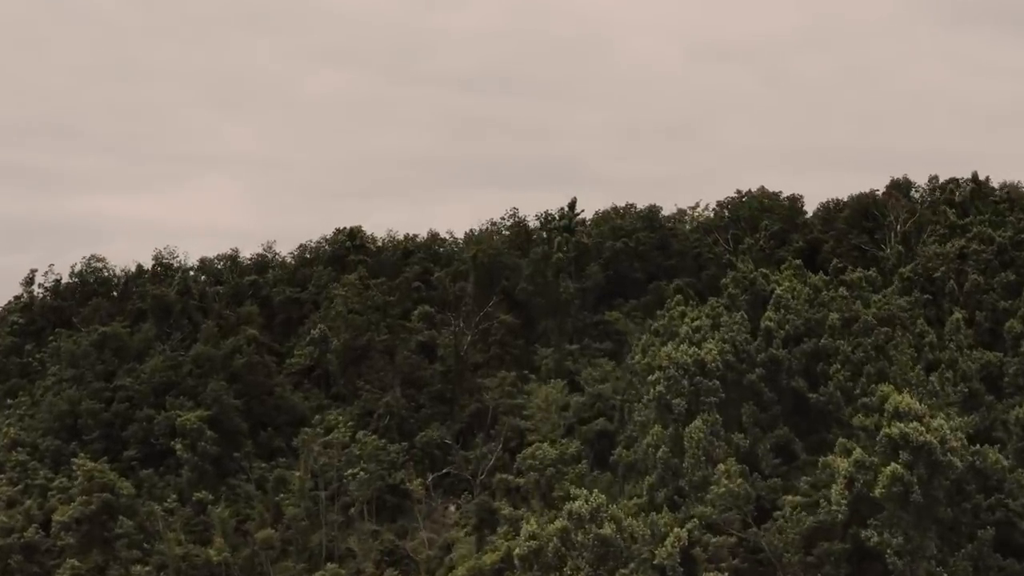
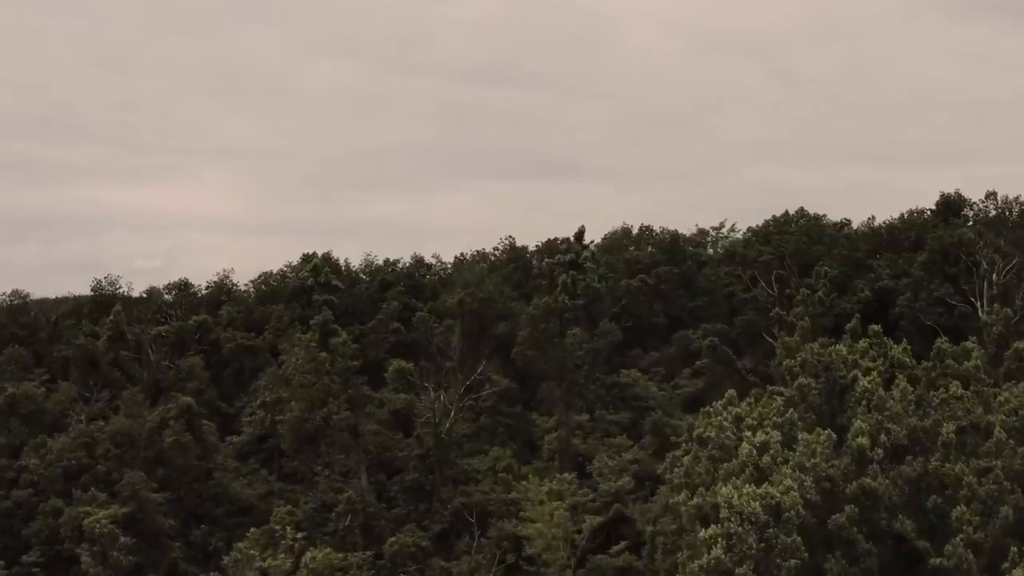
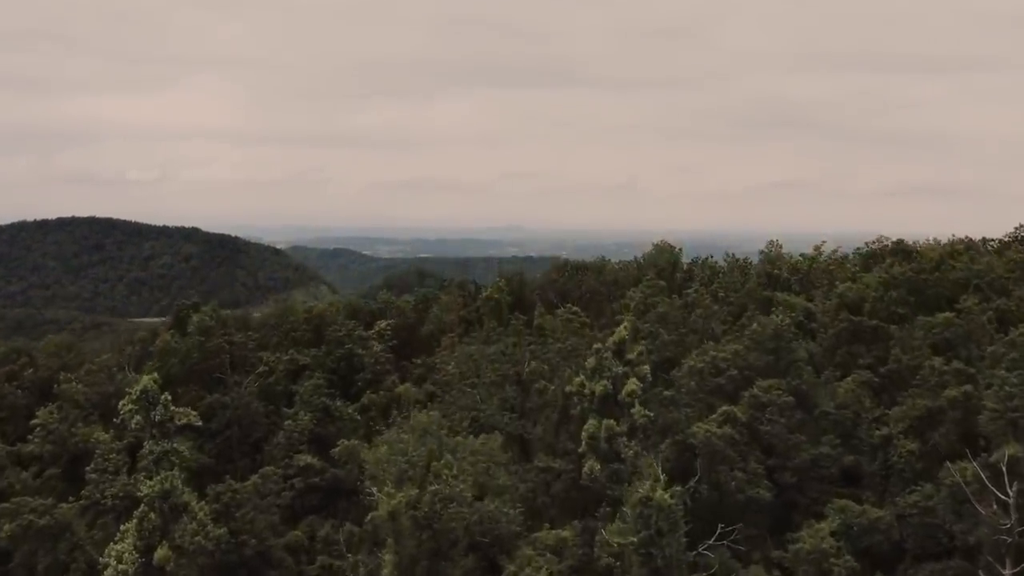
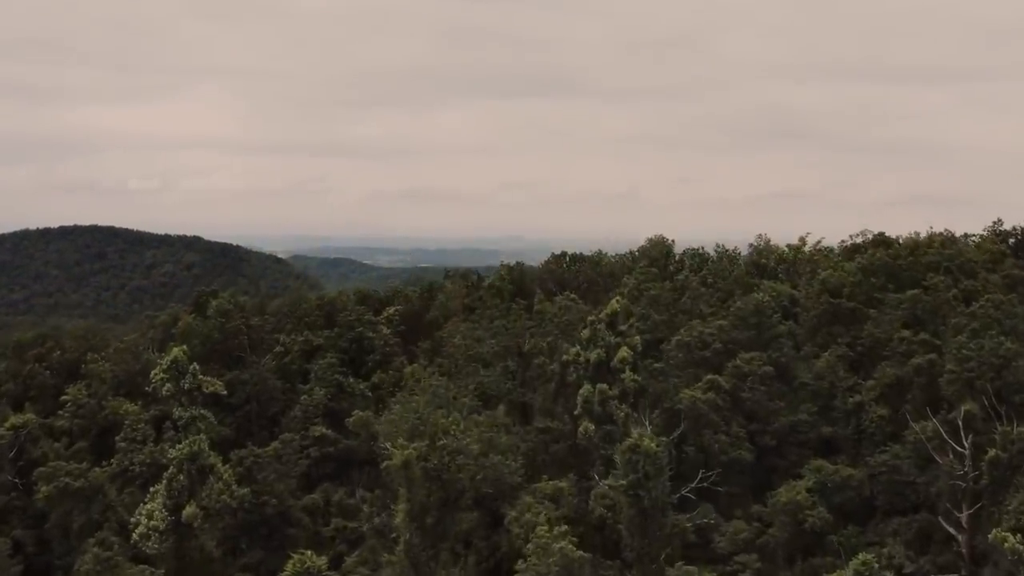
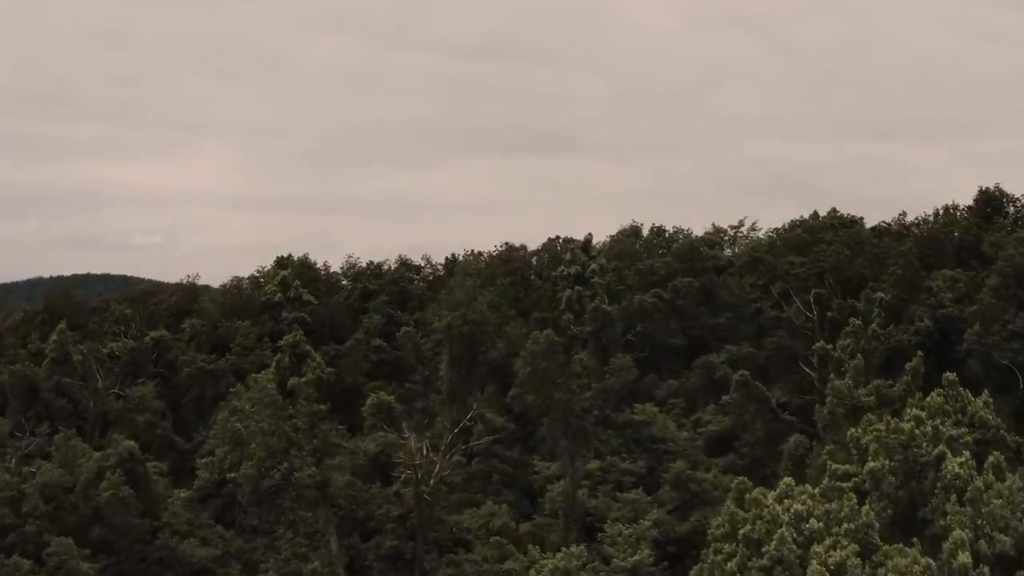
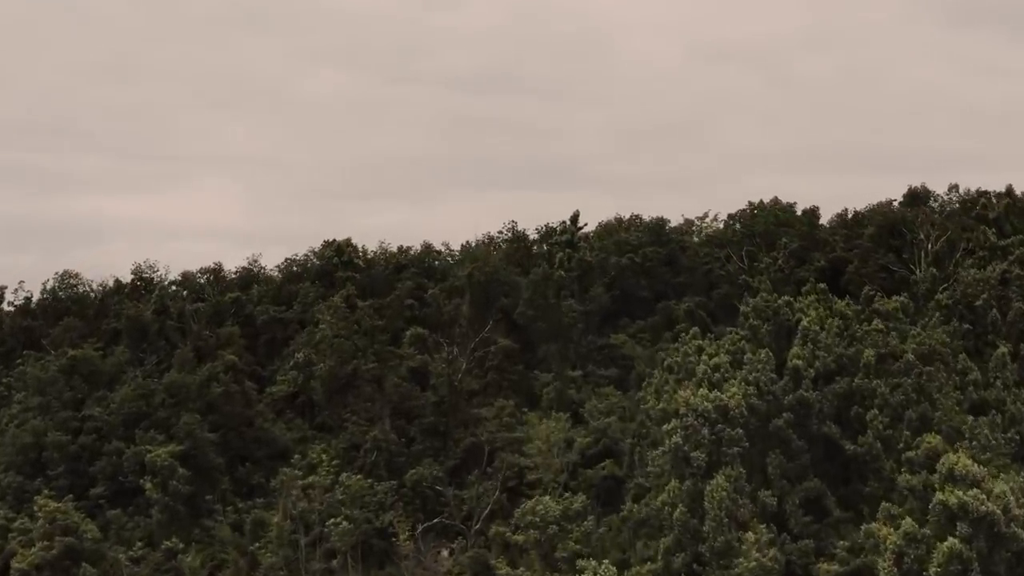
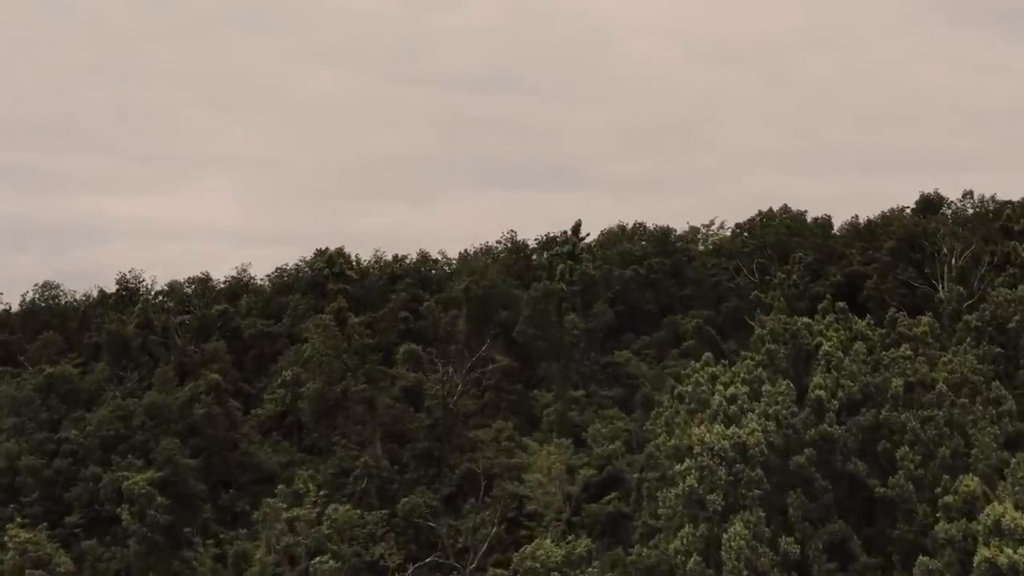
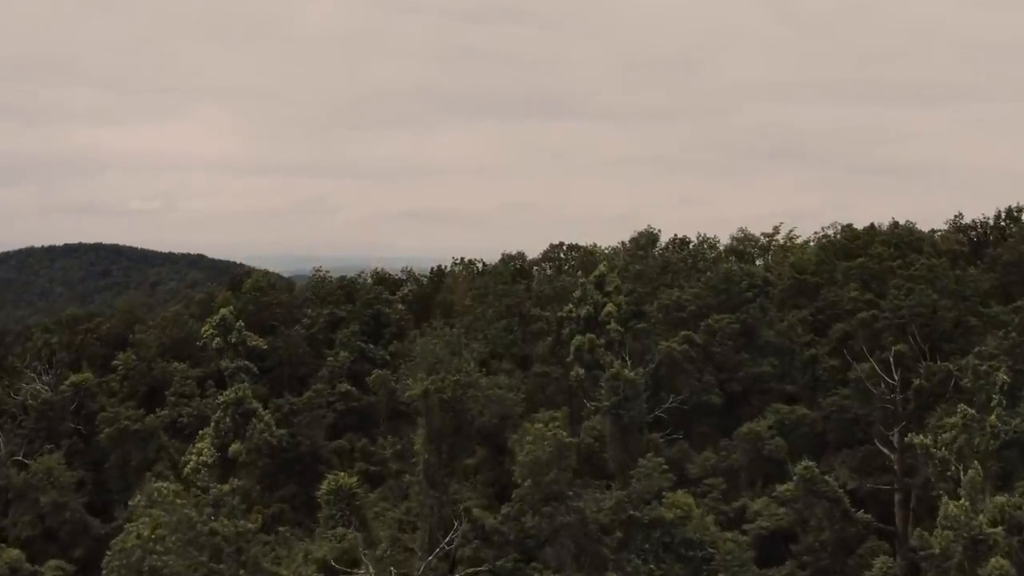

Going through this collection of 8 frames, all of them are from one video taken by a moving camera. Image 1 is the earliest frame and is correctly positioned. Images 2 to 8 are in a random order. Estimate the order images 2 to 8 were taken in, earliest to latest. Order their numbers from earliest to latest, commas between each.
6, 7, 2, 5, 8, 4, 3
